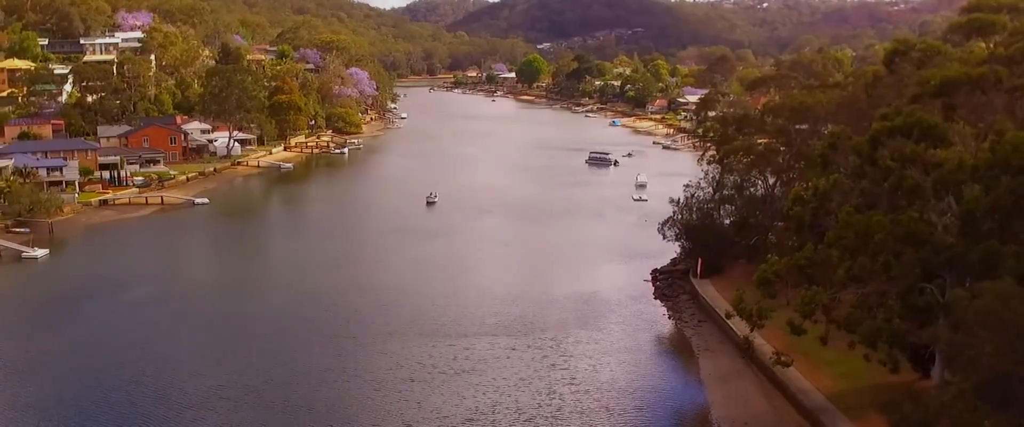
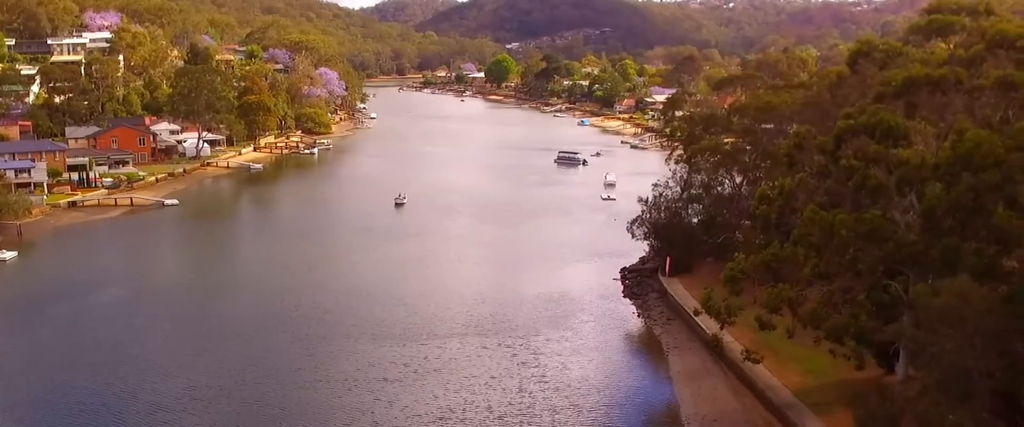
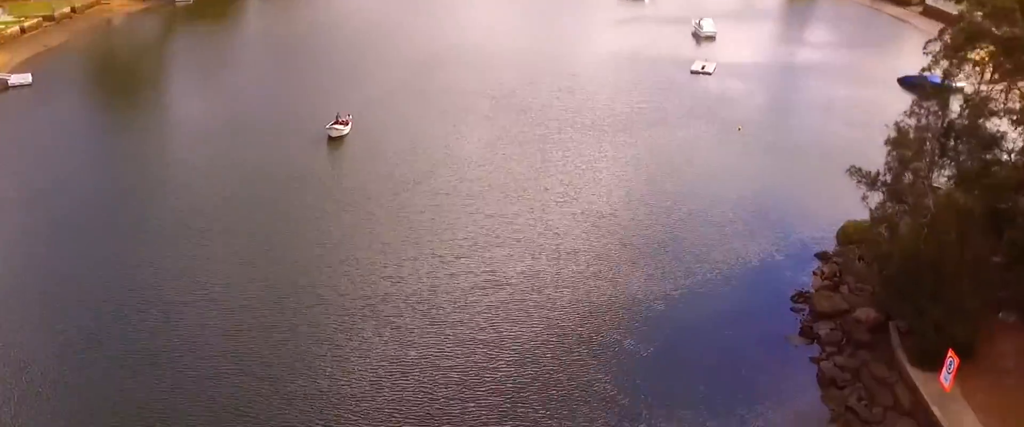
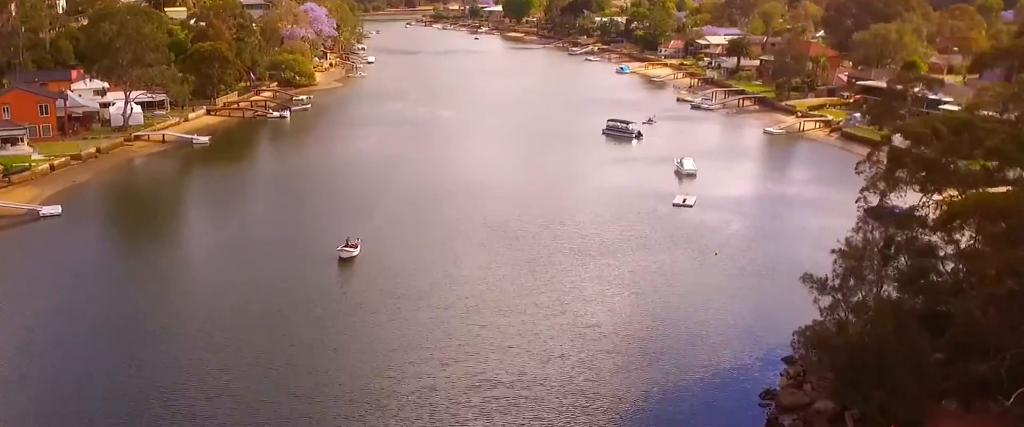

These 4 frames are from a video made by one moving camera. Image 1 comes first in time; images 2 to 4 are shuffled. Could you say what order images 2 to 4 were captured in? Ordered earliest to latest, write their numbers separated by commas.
2, 4, 3
